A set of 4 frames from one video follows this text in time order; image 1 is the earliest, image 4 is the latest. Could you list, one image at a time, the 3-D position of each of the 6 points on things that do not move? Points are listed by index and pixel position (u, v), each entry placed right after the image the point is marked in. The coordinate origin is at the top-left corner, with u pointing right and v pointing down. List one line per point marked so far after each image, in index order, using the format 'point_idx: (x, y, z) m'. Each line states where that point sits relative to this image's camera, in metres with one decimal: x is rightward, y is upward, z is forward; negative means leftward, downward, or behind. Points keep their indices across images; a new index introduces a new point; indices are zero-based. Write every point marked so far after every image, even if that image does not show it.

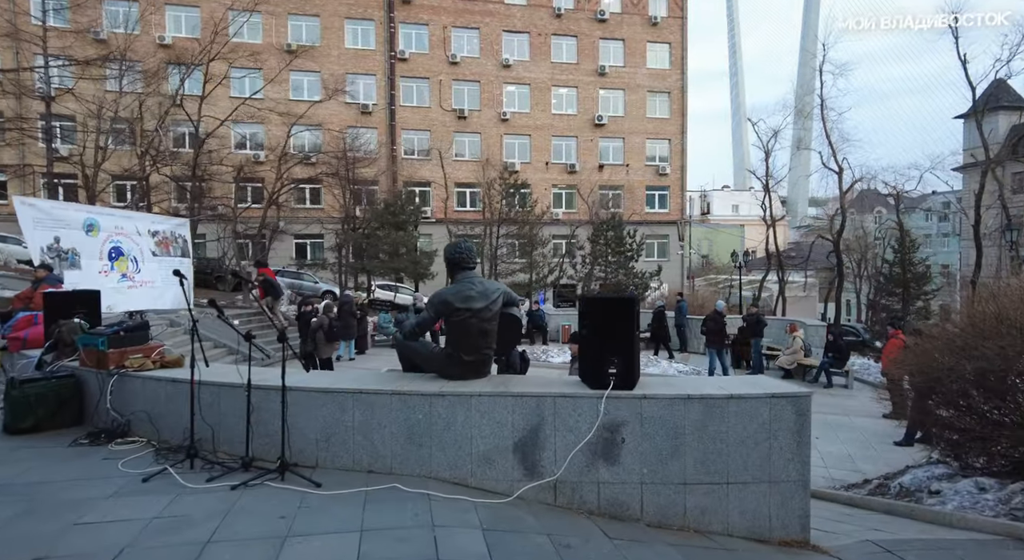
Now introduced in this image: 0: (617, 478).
0: (+0.8, -1.4, +4.4) m
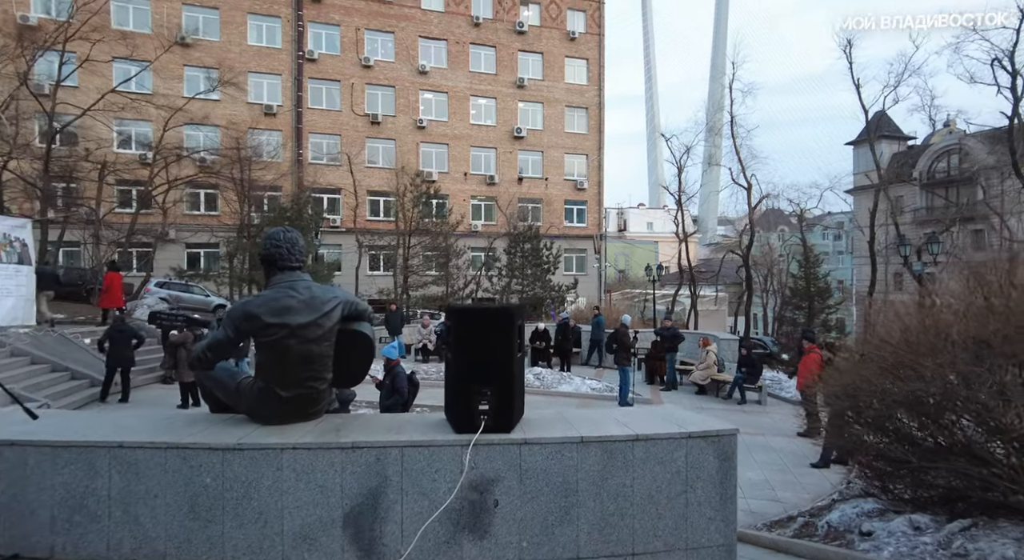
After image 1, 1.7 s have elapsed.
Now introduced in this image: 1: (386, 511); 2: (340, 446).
0: (-0.1, -1.5, +3.2) m
1: (-0.7, -1.2, +3.2) m
2: (-0.9, -0.9, +3.2) m
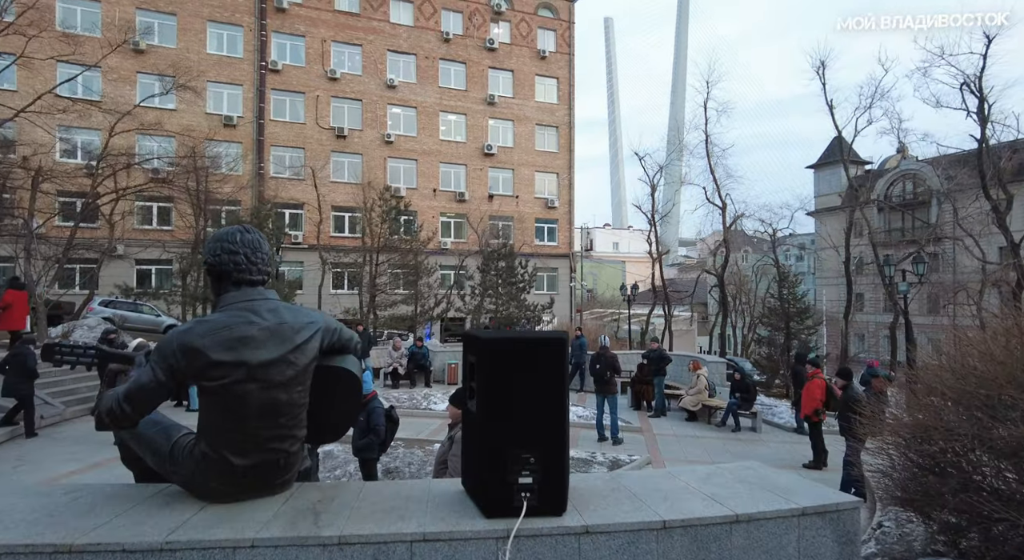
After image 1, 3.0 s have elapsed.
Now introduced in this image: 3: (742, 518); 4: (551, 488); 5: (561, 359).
0: (+0.1, -1.5, +2.2) m
1: (-0.4, -1.3, +2.2) m
2: (-0.7, -0.9, +2.1) m
3: (+0.9, -1.0, +2.4) m
4: (+0.2, -0.8, +2.4) m
5: (+0.2, -0.3, +2.4) m
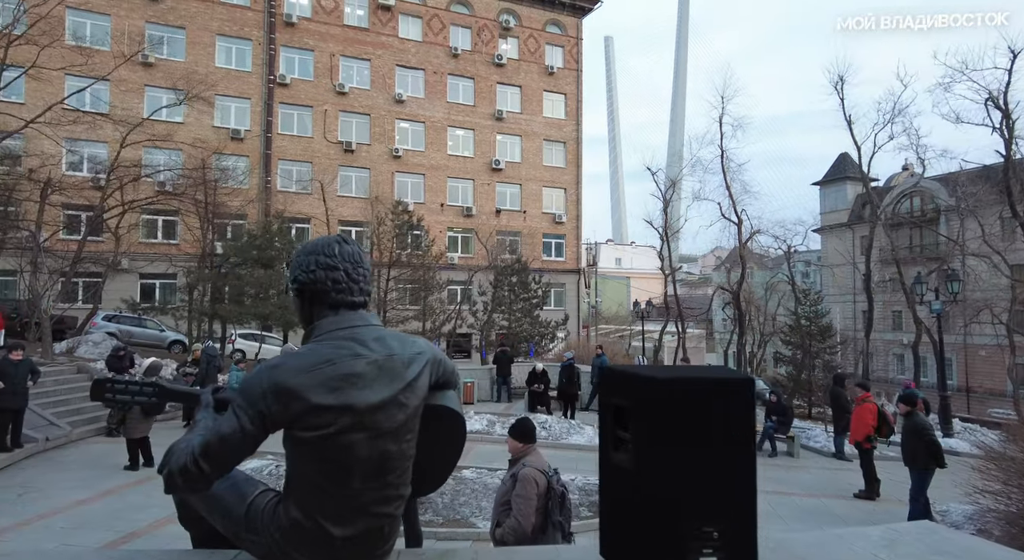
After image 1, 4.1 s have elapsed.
0: (+0.6, -1.6, +1.7) m
1: (+0.1, -1.3, +1.6) m
2: (-0.1, -1.0, +1.6) m
3: (+1.4, -1.0, +1.9) m
4: (+0.7, -0.9, +1.9) m
5: (+0.7, -0.4, +1.9) m
